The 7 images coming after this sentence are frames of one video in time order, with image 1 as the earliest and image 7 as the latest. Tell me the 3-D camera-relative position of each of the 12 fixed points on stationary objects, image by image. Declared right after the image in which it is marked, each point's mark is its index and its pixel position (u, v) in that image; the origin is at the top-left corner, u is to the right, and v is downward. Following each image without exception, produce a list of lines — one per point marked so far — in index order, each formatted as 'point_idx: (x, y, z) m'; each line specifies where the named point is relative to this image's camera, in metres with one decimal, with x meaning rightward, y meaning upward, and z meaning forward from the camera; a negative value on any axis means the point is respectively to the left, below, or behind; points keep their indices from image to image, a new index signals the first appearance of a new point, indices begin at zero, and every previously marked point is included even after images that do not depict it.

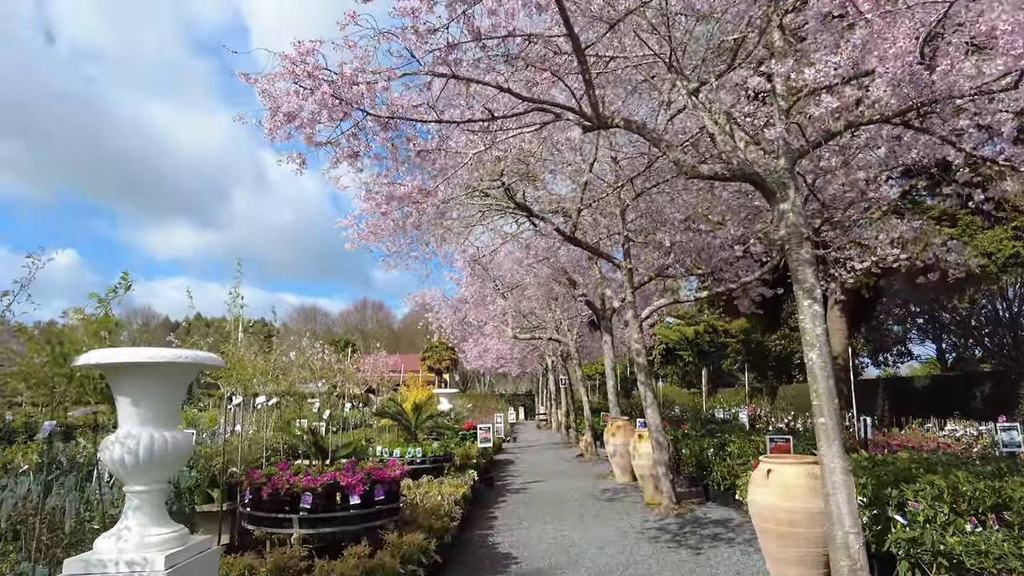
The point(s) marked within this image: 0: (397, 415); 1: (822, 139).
0: (-2.0, -2.2, +10.7) m
1: (+2.3, +1.1, +4.7) m
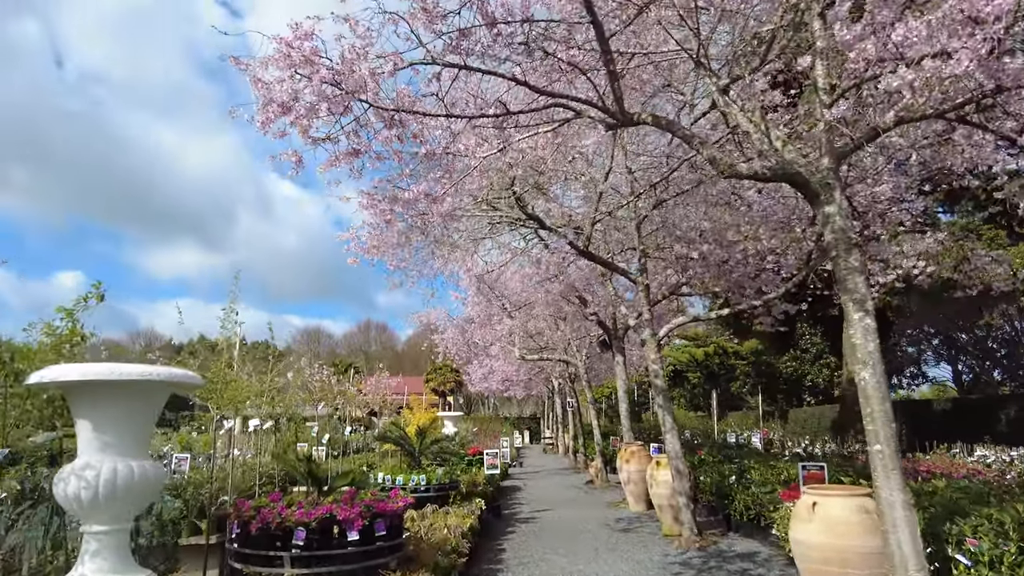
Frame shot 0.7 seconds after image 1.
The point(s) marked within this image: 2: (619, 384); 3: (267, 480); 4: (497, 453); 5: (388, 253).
0: (-1.8, -2.5, +10.2) m
1: (+2.4, +1.0, +4.3) m
2: (+2.0, -1.8, +12.0) m
3: (-3.2, -2.5, +8.2) m
4: (-0.3, -2.9, +11.1) m
5: (-1.5, +0.5, +7.7) m
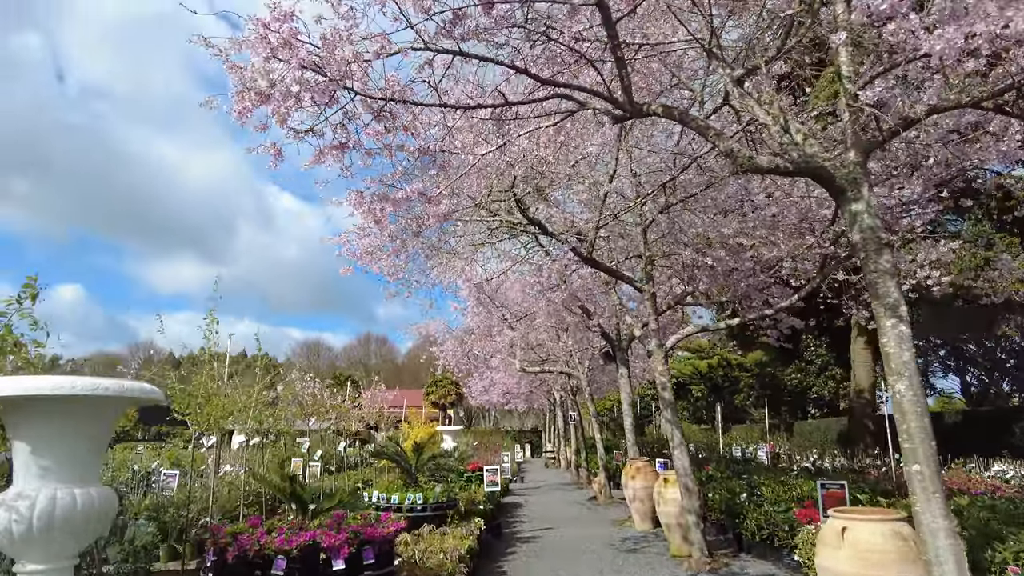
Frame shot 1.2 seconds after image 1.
0: (-1.8, -2.6, +9.8) m
1: (+2.4, +1.0, +4.0) m
2: (+2.0, -2.0, +11.6) m
3: (-3.2, -2.6, +7.8) m
4: (-0.3, -3.1, +10.7) m
5: (-1.5, +0.4, +7.3) m
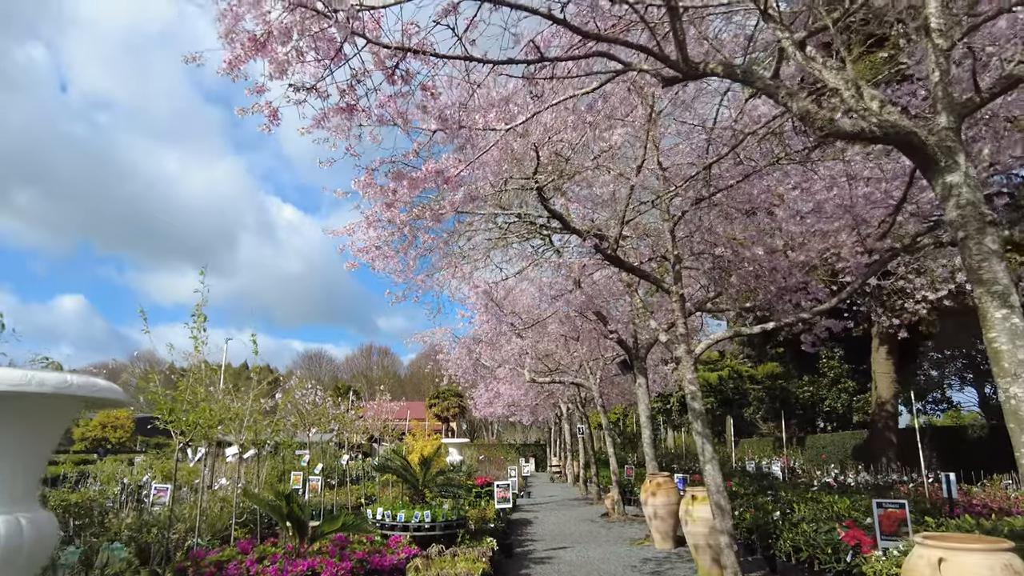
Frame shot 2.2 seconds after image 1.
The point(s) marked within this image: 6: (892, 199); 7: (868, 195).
0: (-1.6, -2.7, +9.2) m
1: (+2.6, +1.1, +3.4) m
2: (+2.2, -2.1, +11.0) m
3: (-3.0, -2.6, +7.2) m
4: (-0.1, -3.1, +10.0) m
5: (-1.3, +0.4, +6.8) m
6: (+4.5, +1.1, +7.3) m
7: (+4.2, +1.1, +7.3) m
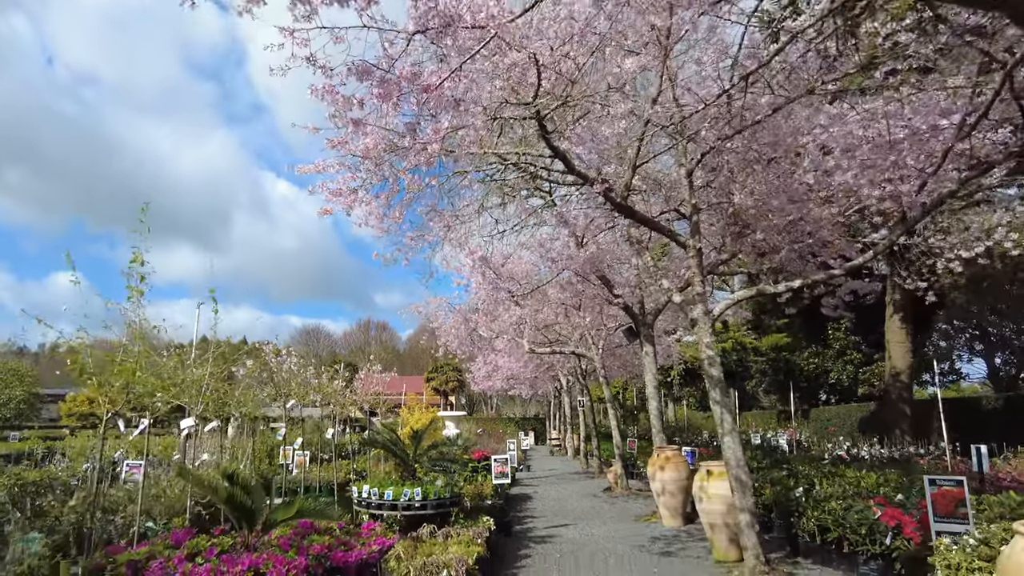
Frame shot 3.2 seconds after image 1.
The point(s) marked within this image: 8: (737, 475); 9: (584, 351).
0: (-1.6, -2.1, +8.5) m
1: (+2.6, +1.4, +2.6) m
2: (+2.2, -1.5, +10.3) m
3: (-3.0, -2.2, +6.5) m
4: (-0.1, -2.6, +9.4) m
5: (-1.4, +0.8, +6.0) m
6: (+4.4, +1.6, +6.5) m
7: (+4.1, +1.6, +6.5) m
8: (+2.3, -1.9, +6.5) m
9: (+1.6, -1.4, +13.8) m
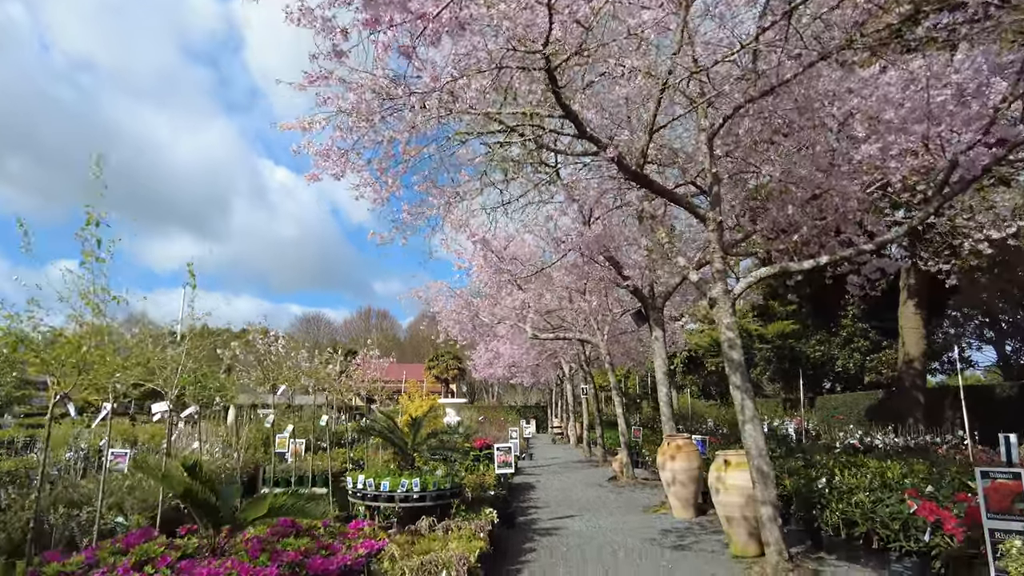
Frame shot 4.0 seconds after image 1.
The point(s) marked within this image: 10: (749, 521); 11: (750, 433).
0: (-1.6, -1.8, +8.0) m
1: (+2.7, +1.6, +2.1) m
2: (+2.3, -1.2, +9.8) m
3: (-3.0, -1.9, +6.0) m
4: (0.0, -2.3, +8.9) m
5: (-1.3, +1.1, +5.5) m
6: (+4.5, +1.8, +6.0) m
7: (+4.2, +1.8, +6.0) m
8: (+2.4, -1.7, +6.0) m
9: (+1.7, -1.0, +13.4) m
10: (+2.5, -2.4, +6.6) m
11: (+2.3, -1.4, +6.1) m
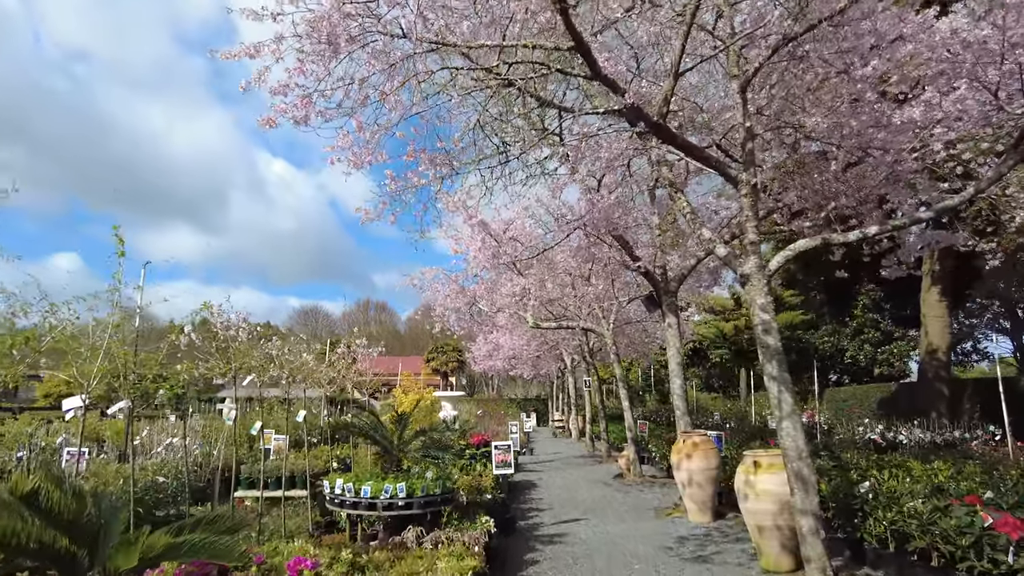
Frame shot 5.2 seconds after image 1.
0: (-1.6, -1.6, +7.2) m
1: (+2.6, +1.7, +1.2) m
2: (+2.3, -0.9, +9.0) m
3: (-3.0, -1.7, +5.2) m
4: (0.0, -2.0, +8.1) m
5: (-1.3, +1.3, +4.6) m
6: (+4.5, +2.0, +5.1) m
7: (+4.2, +2.0, +5.1) m
8: (+2.4, -1.5, +5.2) m
9: (+1.7, -0.7, +12.5) m
10: (+2.5, -2.2, +5.7) m
11: (+2.3, -1.2, +5.2) m
